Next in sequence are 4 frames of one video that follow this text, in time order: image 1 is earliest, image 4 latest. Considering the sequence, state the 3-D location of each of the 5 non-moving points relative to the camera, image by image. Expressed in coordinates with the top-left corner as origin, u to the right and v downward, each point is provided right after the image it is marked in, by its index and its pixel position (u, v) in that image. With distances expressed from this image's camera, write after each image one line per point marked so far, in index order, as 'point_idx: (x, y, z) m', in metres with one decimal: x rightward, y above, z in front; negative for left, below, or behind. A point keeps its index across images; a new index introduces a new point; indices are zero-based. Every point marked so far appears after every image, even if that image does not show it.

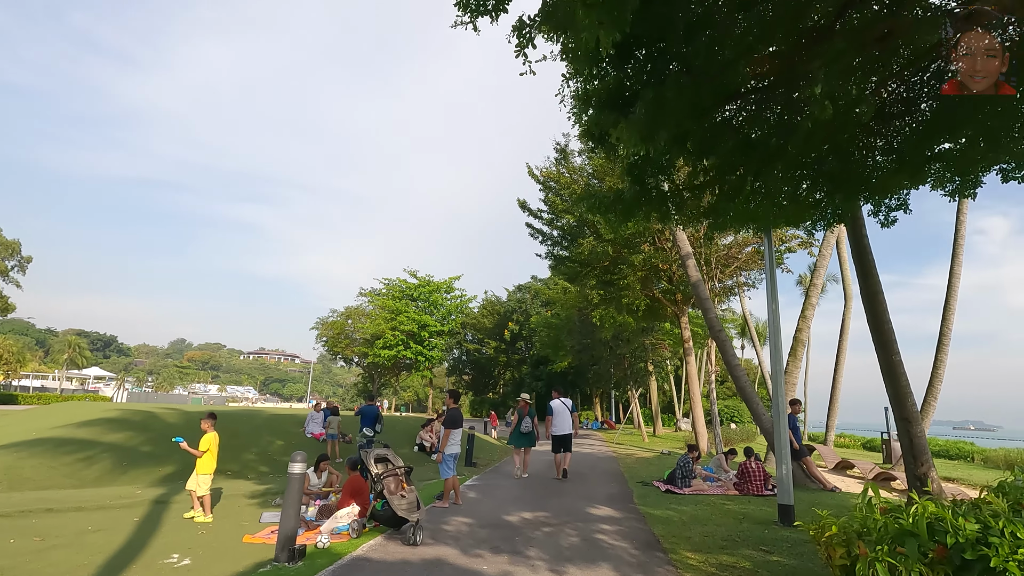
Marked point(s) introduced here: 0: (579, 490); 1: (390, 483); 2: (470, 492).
0: (+1.4, -4.2, +11.6) m
1: (-1.6, -2.5, +7.3) m
2: (-0.8, -4.0, +11.0) m
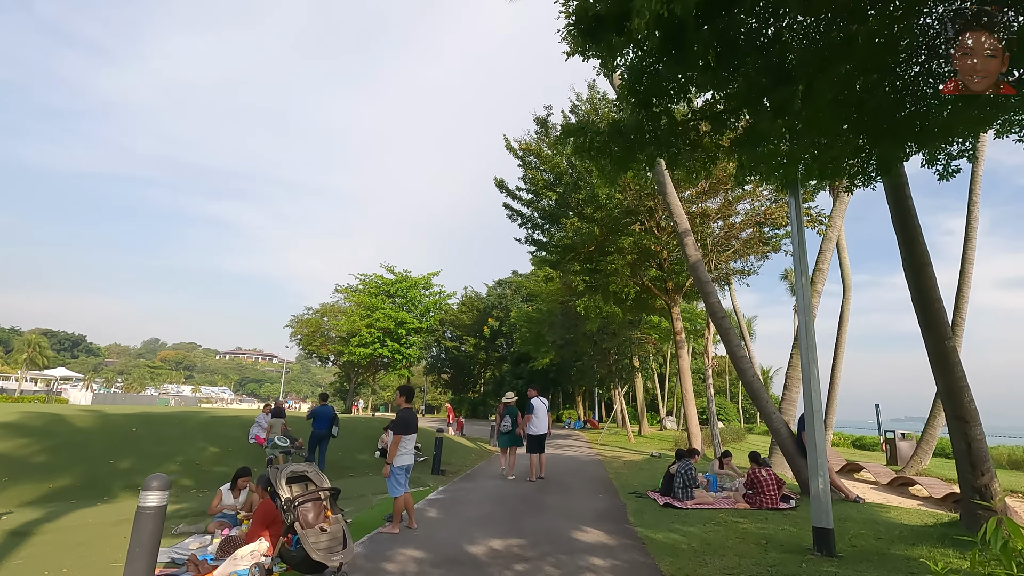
0: (+0.9, -3.8, +9.8) m
1: (-2.0, -2.1, +5.3) m
2: (-1.3, -3.6, +9.1) m
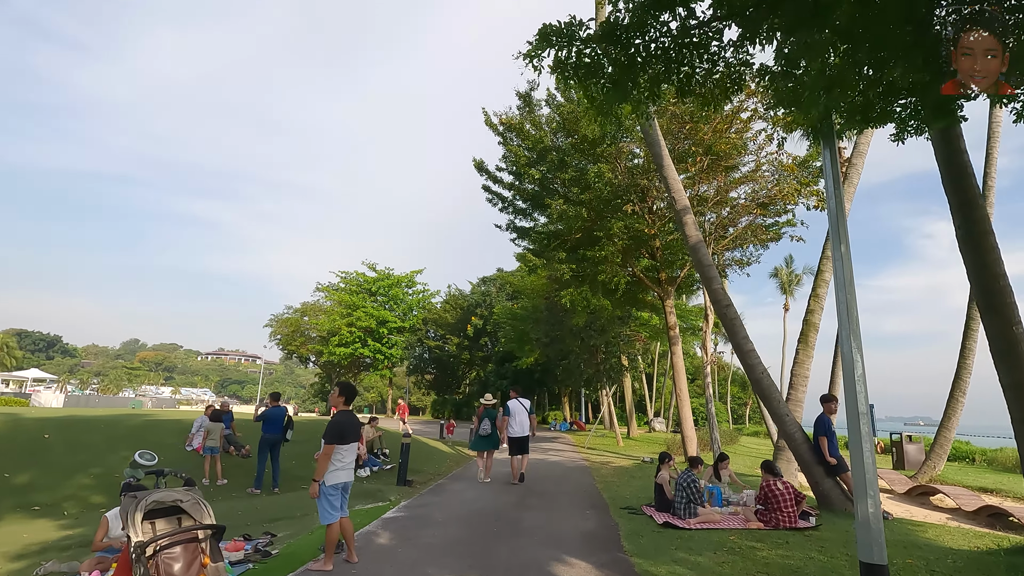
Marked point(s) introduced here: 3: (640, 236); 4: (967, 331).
0: (+0.4, -3.5, +8.2) m
1: (-2.3, -1.8, +3.7) m
2: (-1.7, -3.3, +7.5) m
3: (+3.5, +1.4, +15.3) m
4: (+12.2, -1.2, +15.0) m
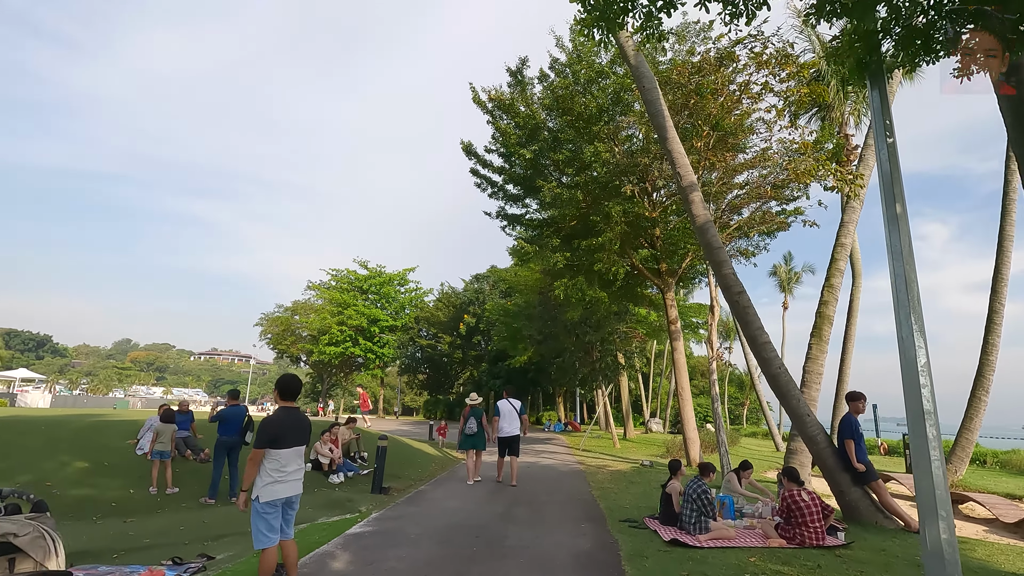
0: (+0.2, -3.2, +7.1) m
1: (-2.5, -1.6, +2.6) m
2: (-2.0, -3.0, +6.3) m
3: (+3.2, +1.7, +14.2) m
4: (+12.0, -0.9, +14.0) m
